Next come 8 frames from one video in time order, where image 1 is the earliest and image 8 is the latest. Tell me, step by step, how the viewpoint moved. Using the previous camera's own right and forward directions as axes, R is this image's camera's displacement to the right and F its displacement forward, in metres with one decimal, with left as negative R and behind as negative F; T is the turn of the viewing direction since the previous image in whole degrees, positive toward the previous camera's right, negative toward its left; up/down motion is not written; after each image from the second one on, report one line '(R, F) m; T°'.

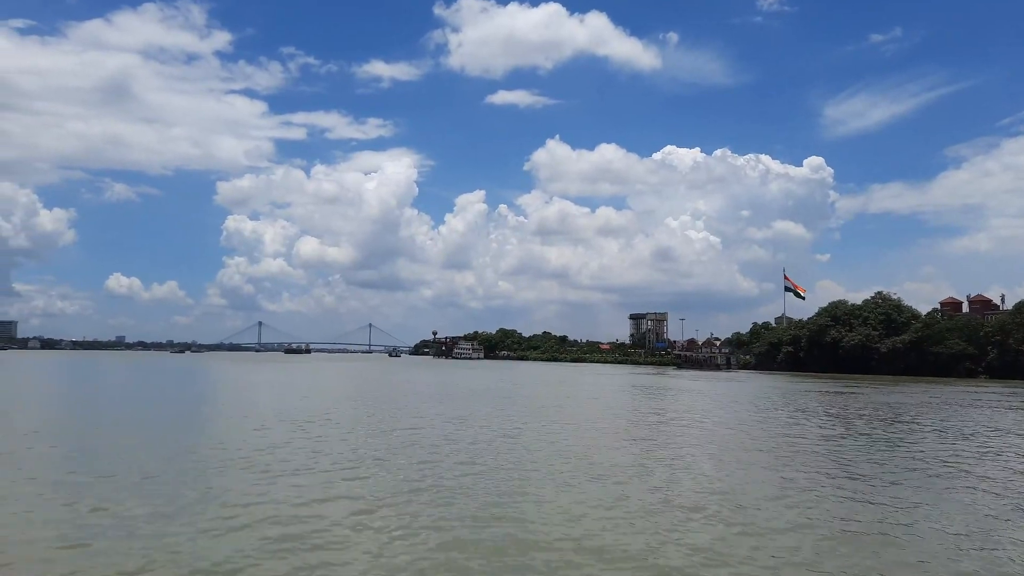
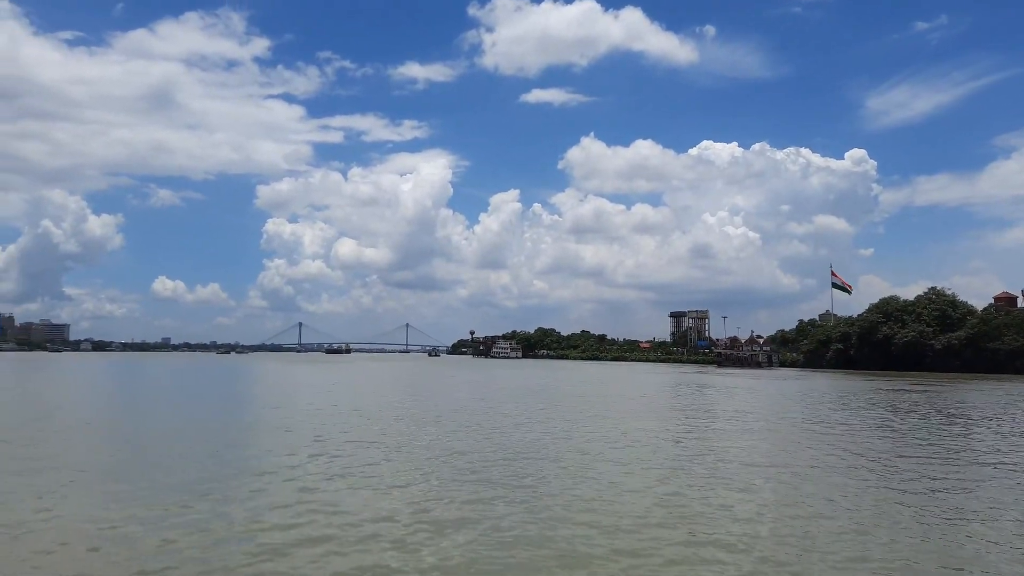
(-0.6, 0.0) m; -3°
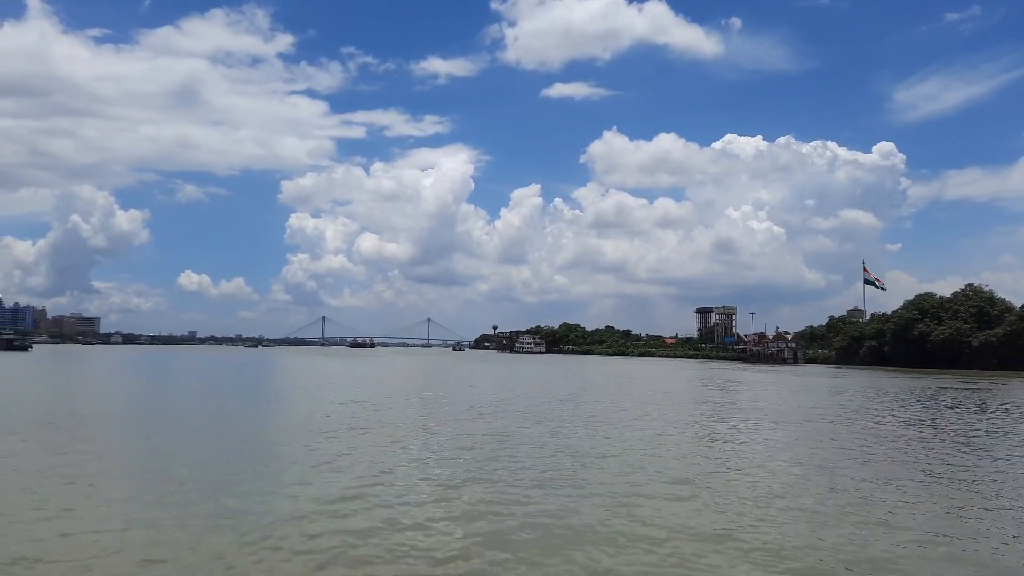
(-0.7, +0.1) m; -2°
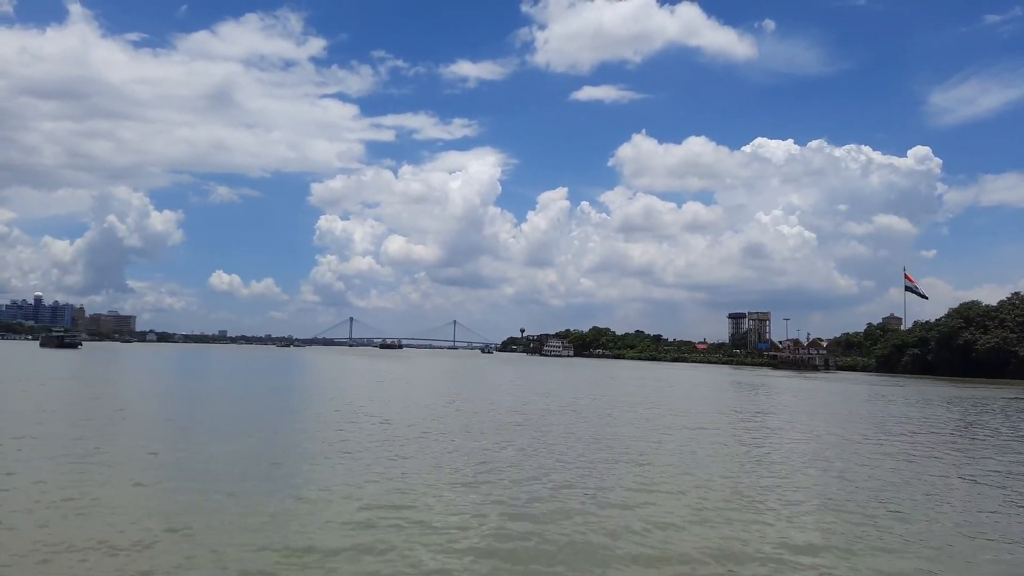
(-0.7, +0.2) m; -2°
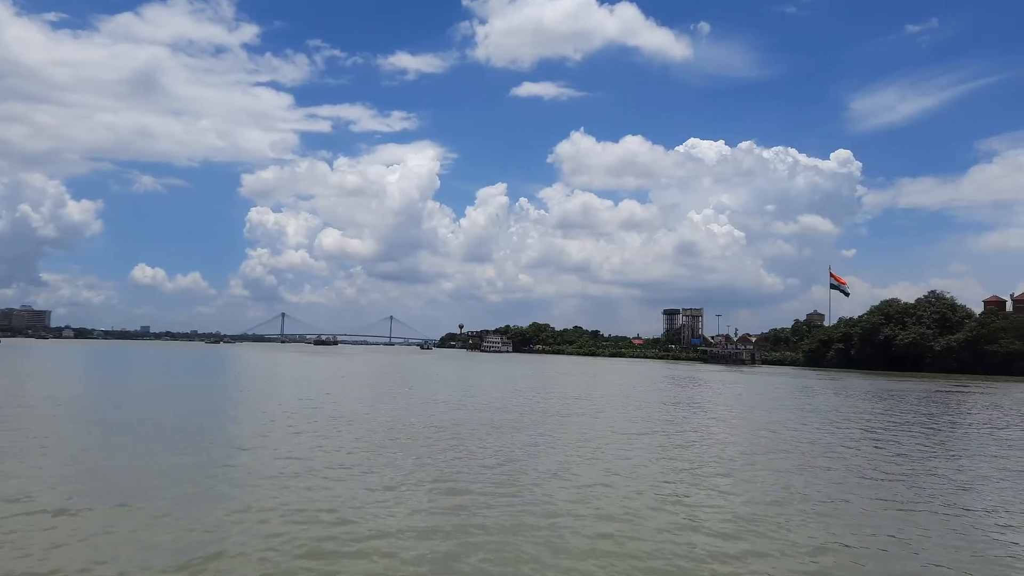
(-0.3, +0.2) m; +5°
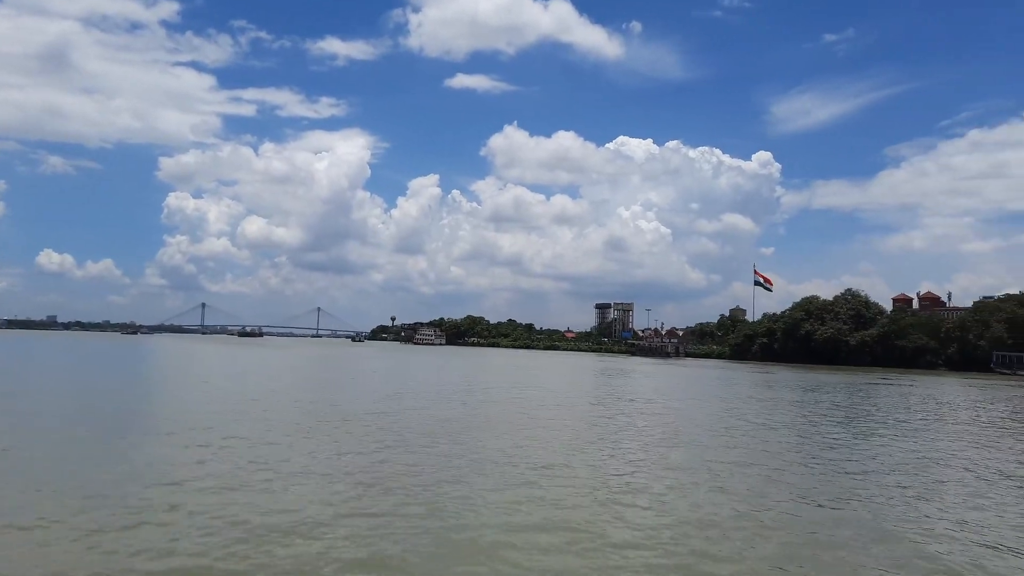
(-0.8, -0.2) m; +6°
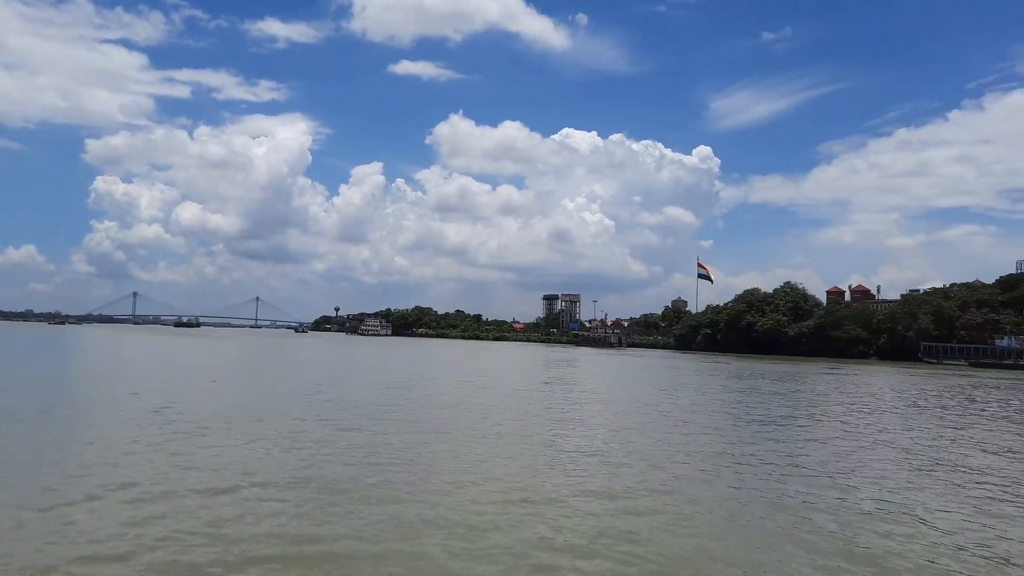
(-0.6, +0.1) m; +5°
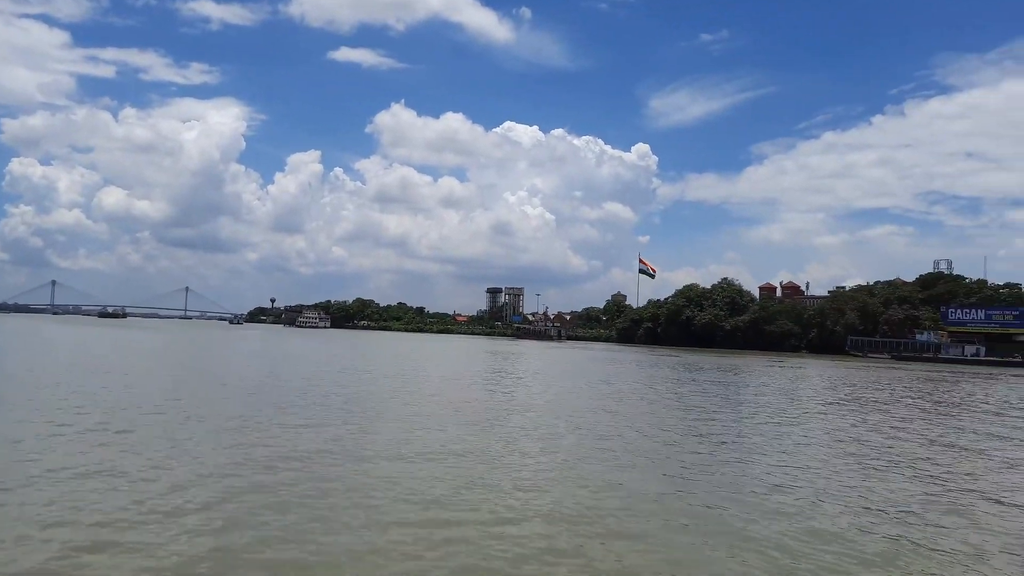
(-0.6, 0.0) m; +5°
